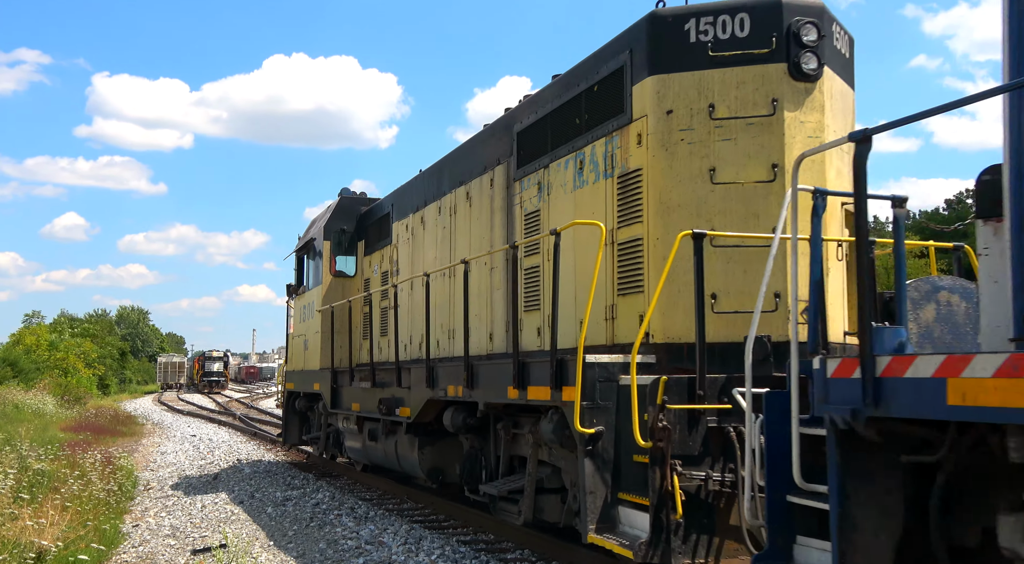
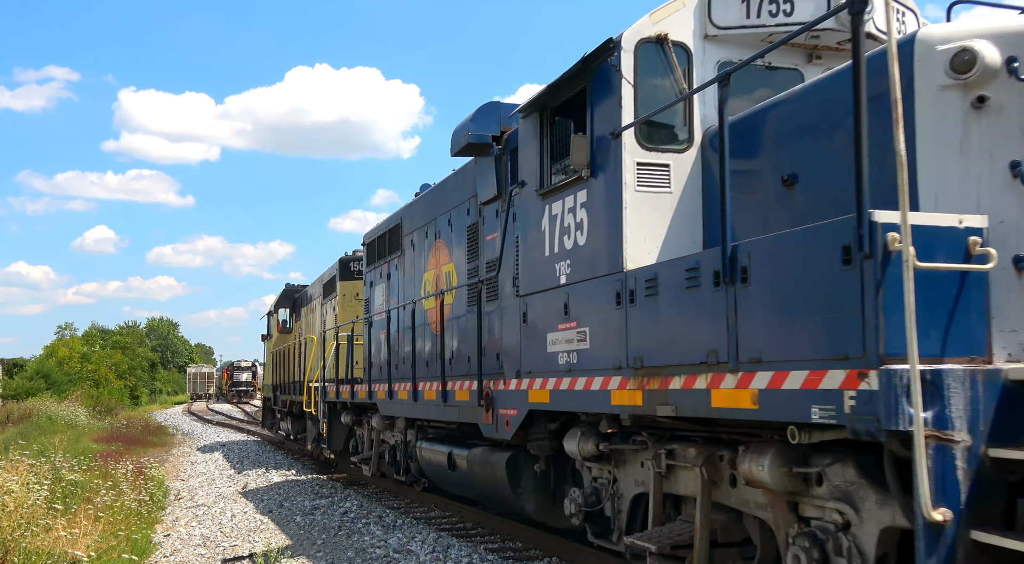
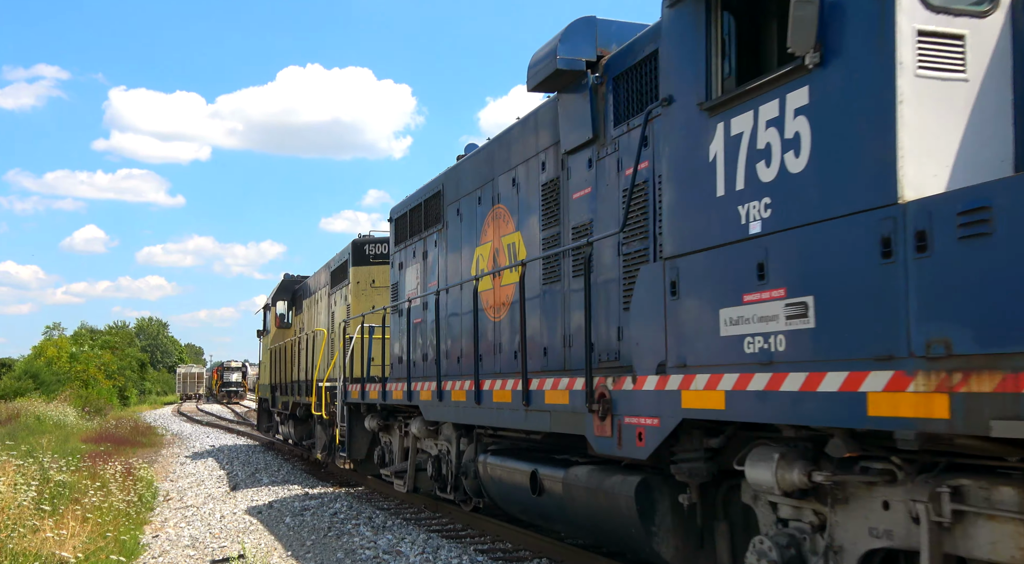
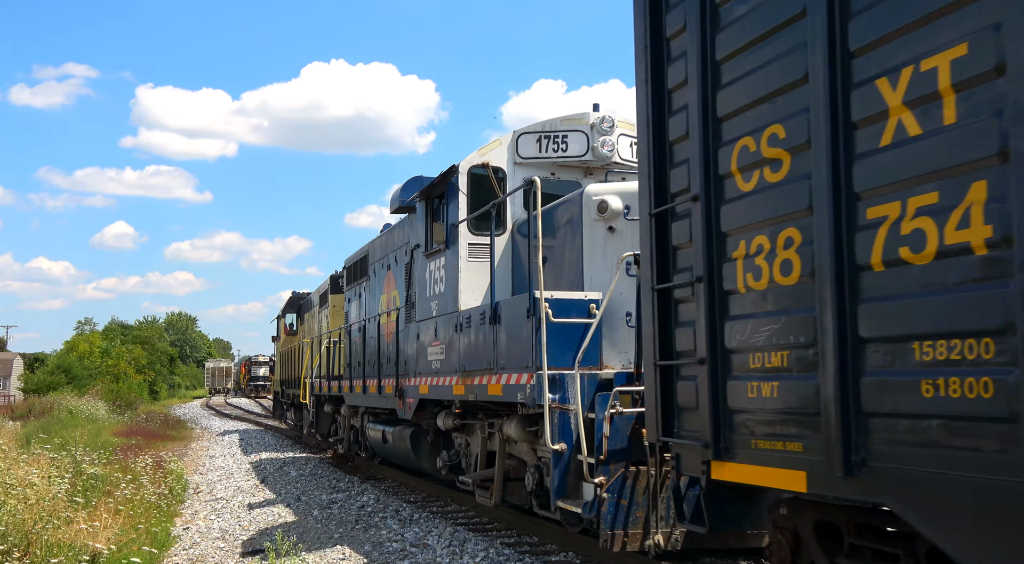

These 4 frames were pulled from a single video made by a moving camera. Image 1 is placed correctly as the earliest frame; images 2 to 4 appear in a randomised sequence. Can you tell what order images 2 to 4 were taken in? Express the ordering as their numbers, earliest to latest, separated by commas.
3, 2, 4
